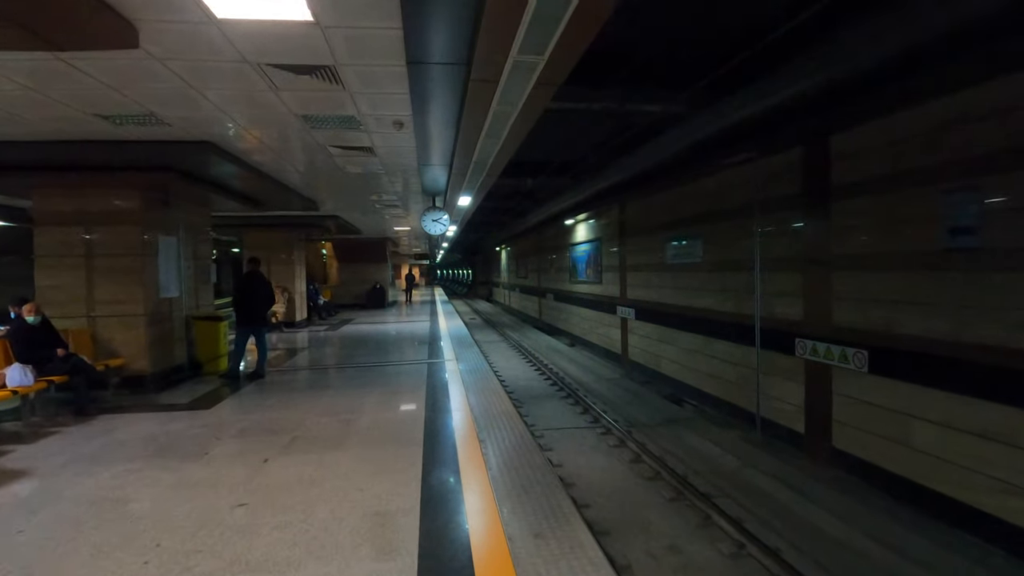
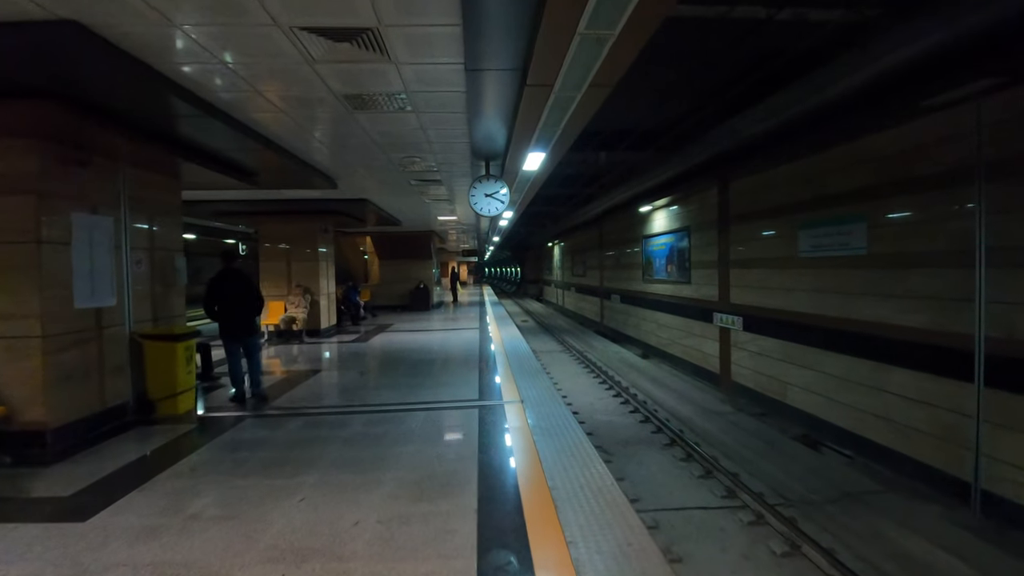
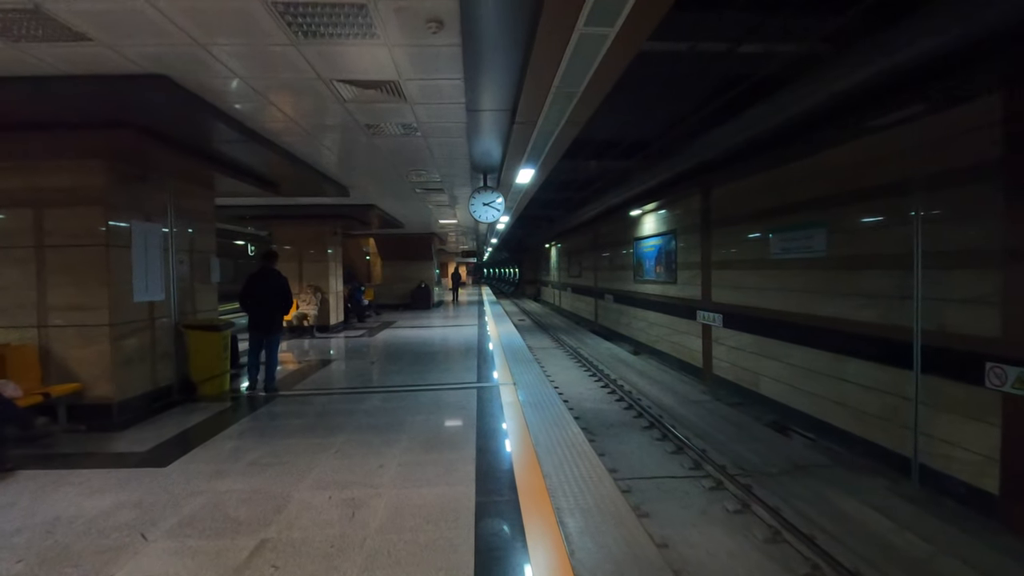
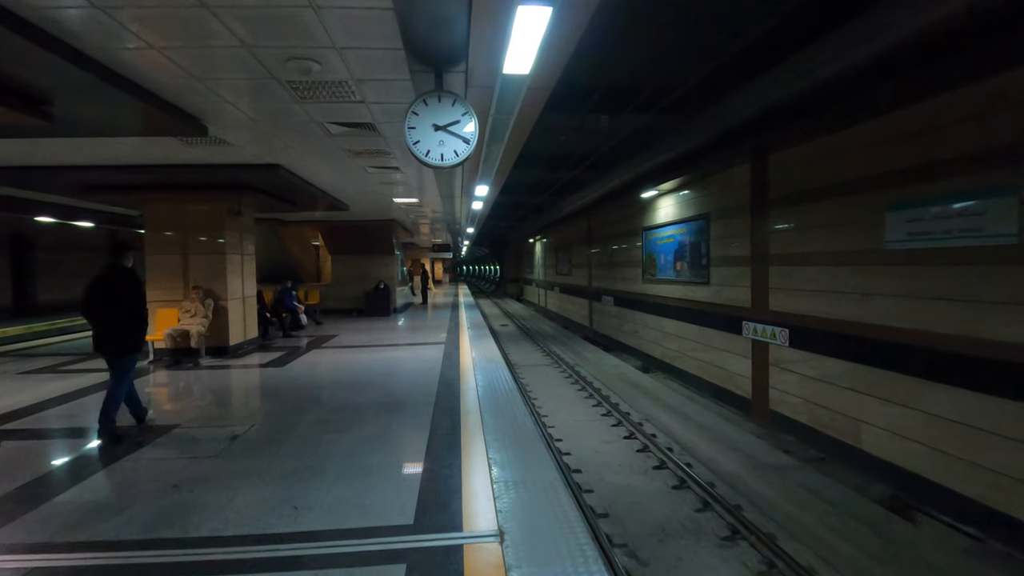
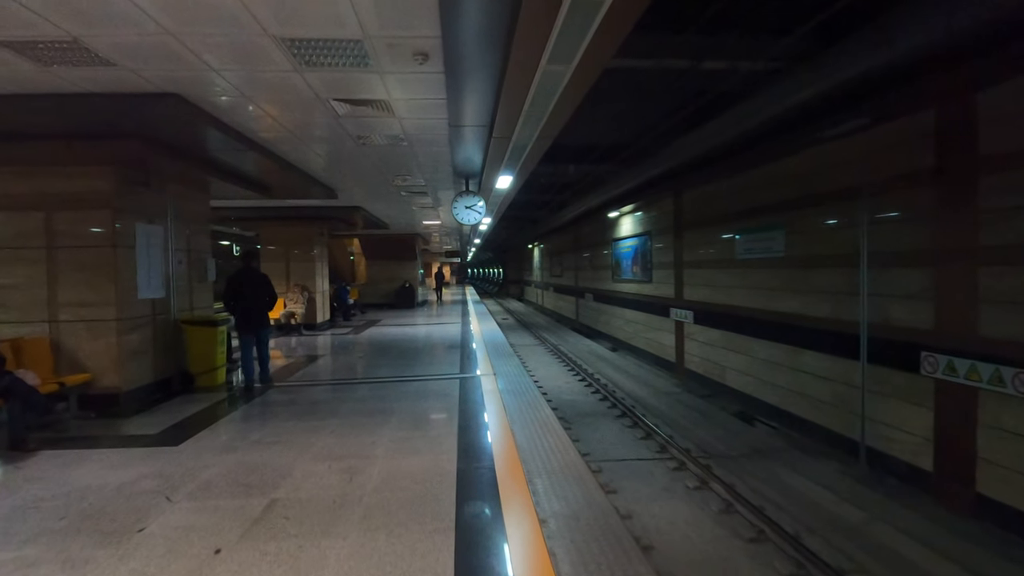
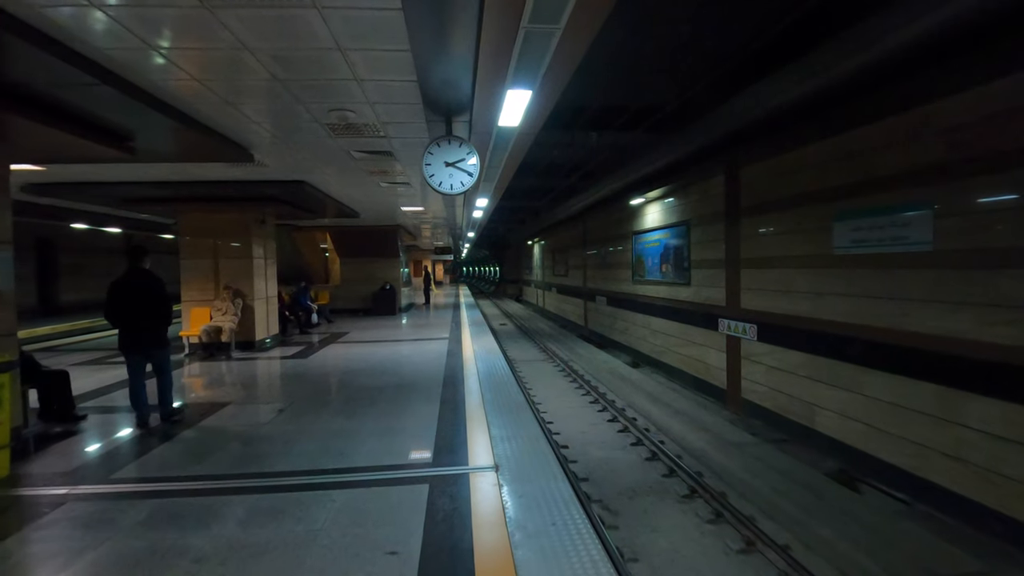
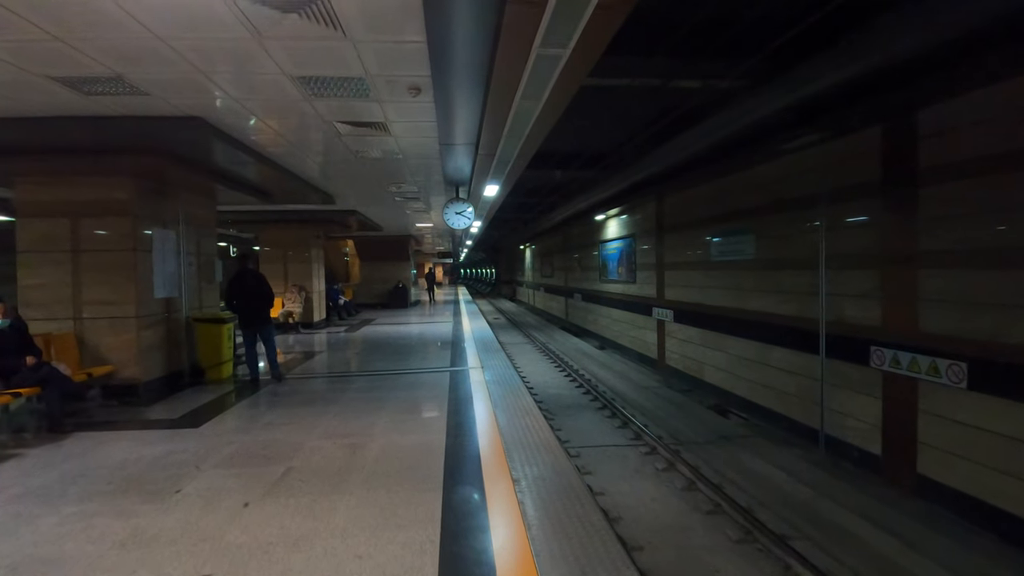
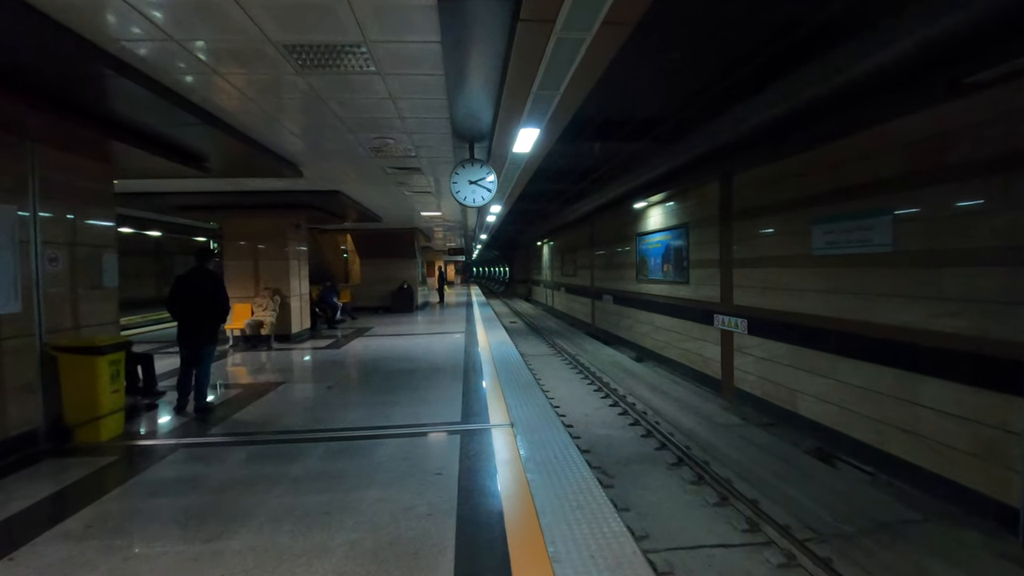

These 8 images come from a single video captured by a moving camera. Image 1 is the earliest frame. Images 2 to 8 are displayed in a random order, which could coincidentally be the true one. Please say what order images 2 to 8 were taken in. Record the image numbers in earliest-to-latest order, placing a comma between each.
7, 5, 3, 2, 8, 6, 4
